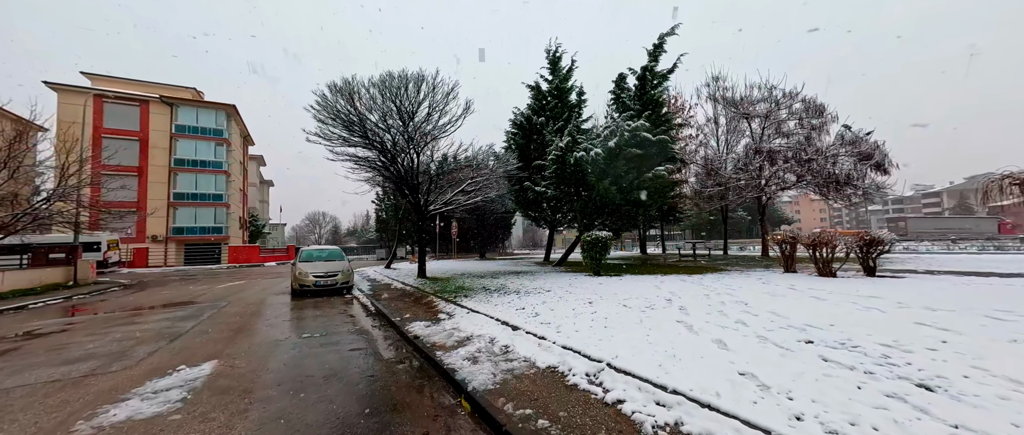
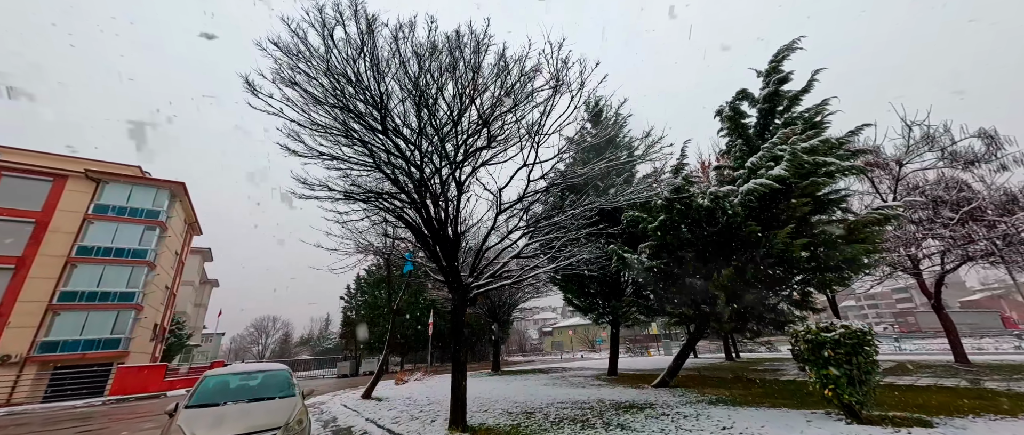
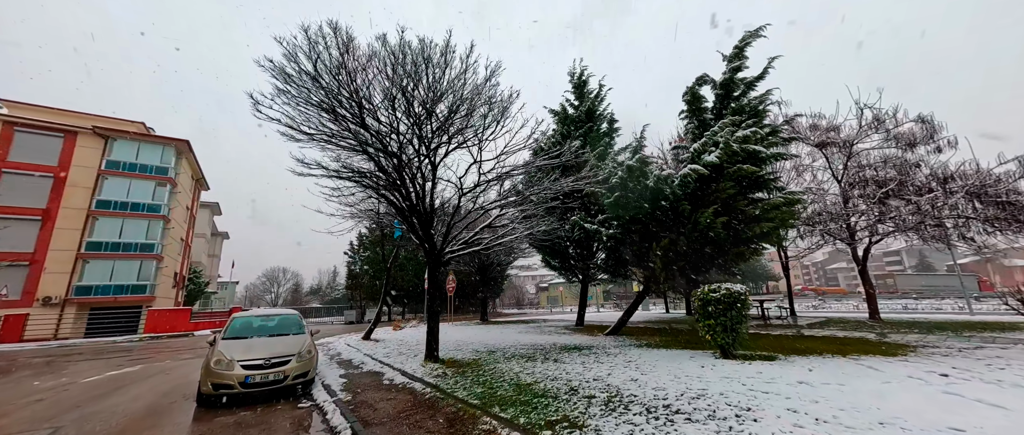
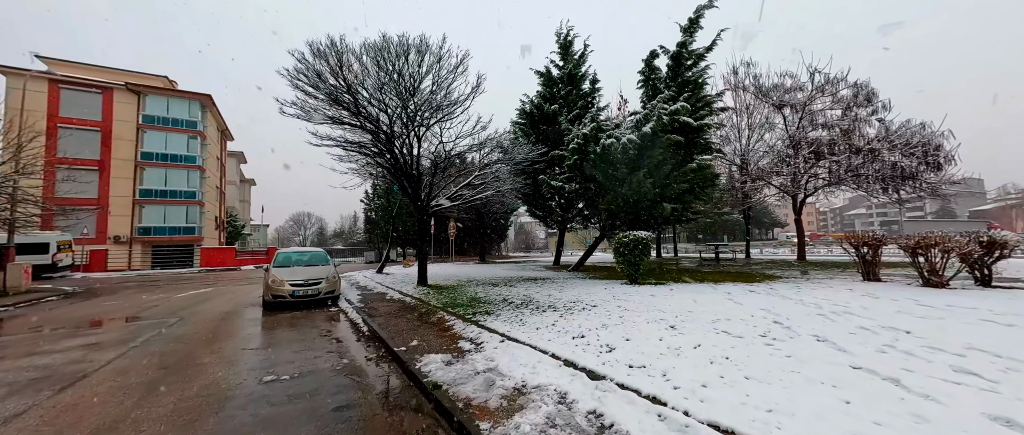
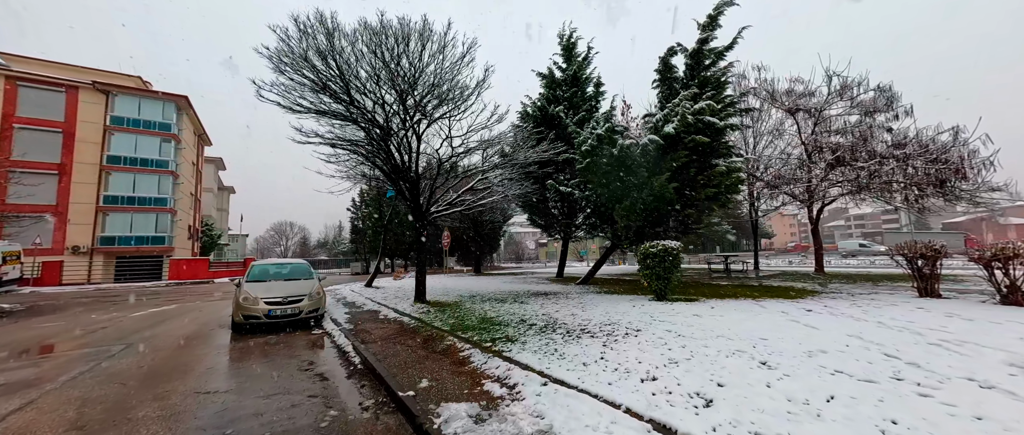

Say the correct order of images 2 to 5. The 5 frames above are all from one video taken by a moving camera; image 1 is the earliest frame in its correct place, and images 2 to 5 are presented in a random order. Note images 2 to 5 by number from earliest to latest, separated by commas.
4, 5, 3, 2
